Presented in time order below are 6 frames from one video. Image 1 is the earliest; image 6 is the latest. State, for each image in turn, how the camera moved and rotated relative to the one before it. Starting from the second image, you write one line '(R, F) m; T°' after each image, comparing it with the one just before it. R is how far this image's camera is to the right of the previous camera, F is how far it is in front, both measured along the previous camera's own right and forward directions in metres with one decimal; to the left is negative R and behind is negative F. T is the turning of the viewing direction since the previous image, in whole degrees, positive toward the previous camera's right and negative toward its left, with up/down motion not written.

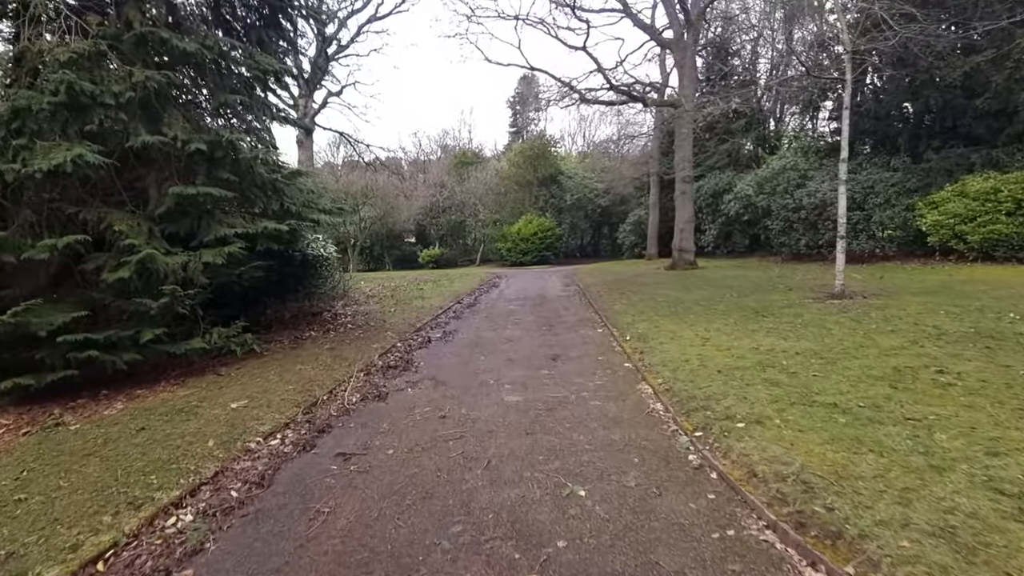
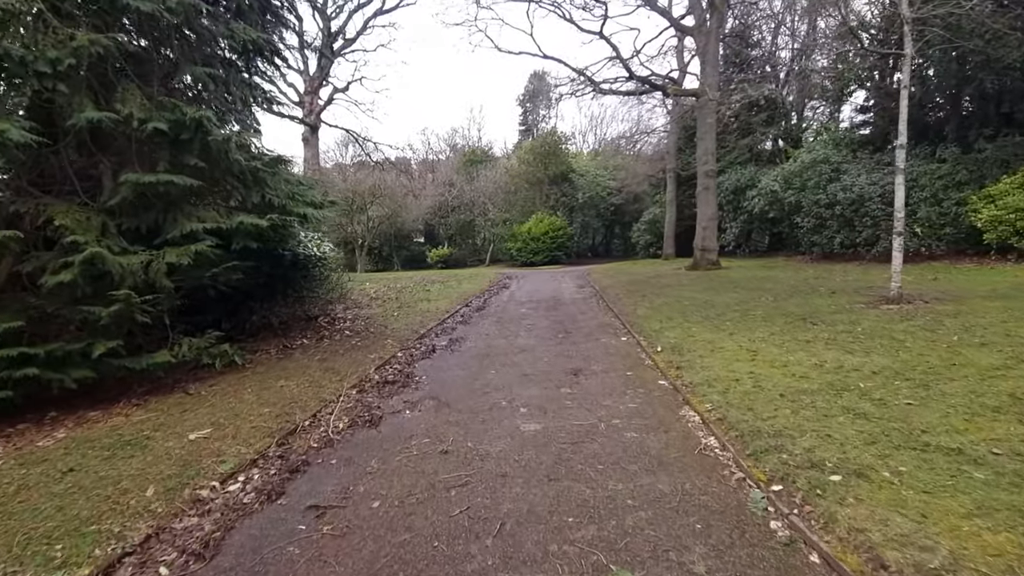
(-0.1, +0.9) m; -1°
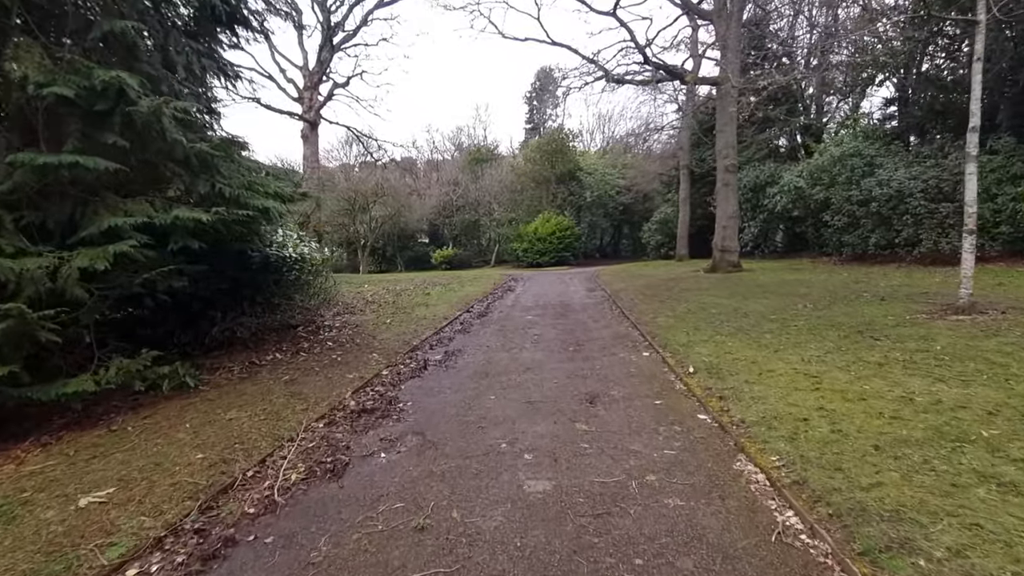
(0.0, +1.1) m; -1°
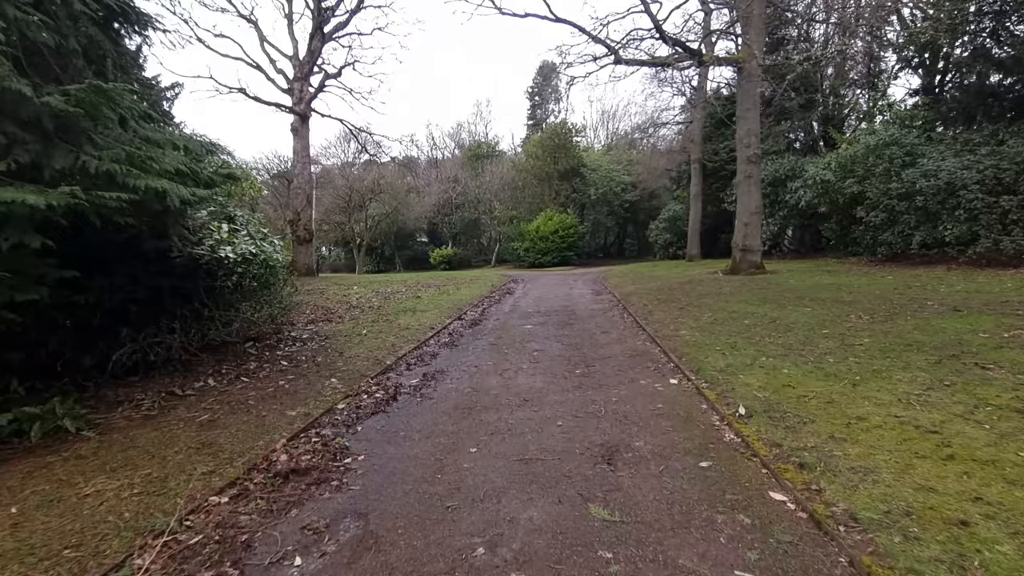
(+0.1, +1.4) m; 0°
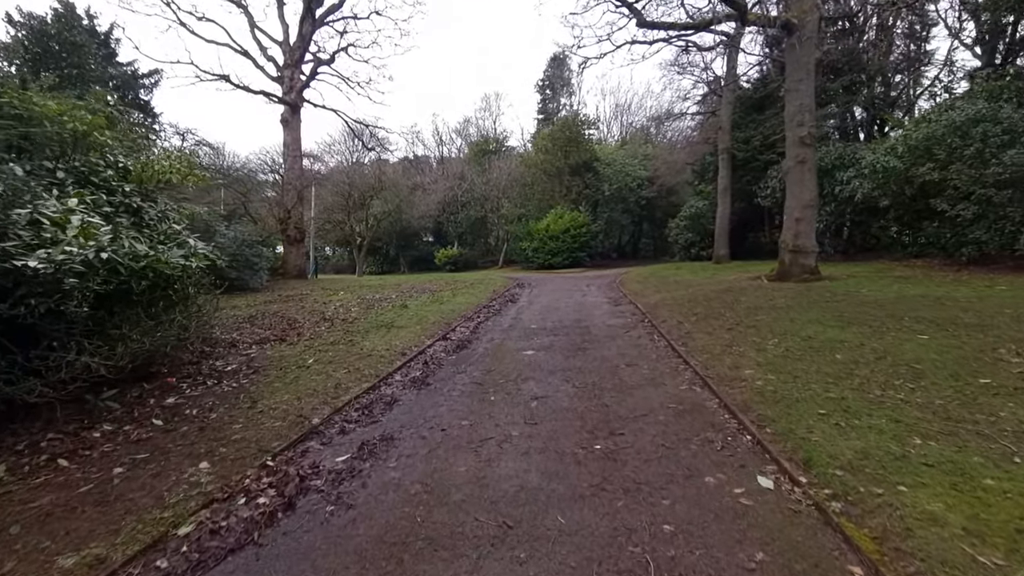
(+0.2, +2.2) m; -1°
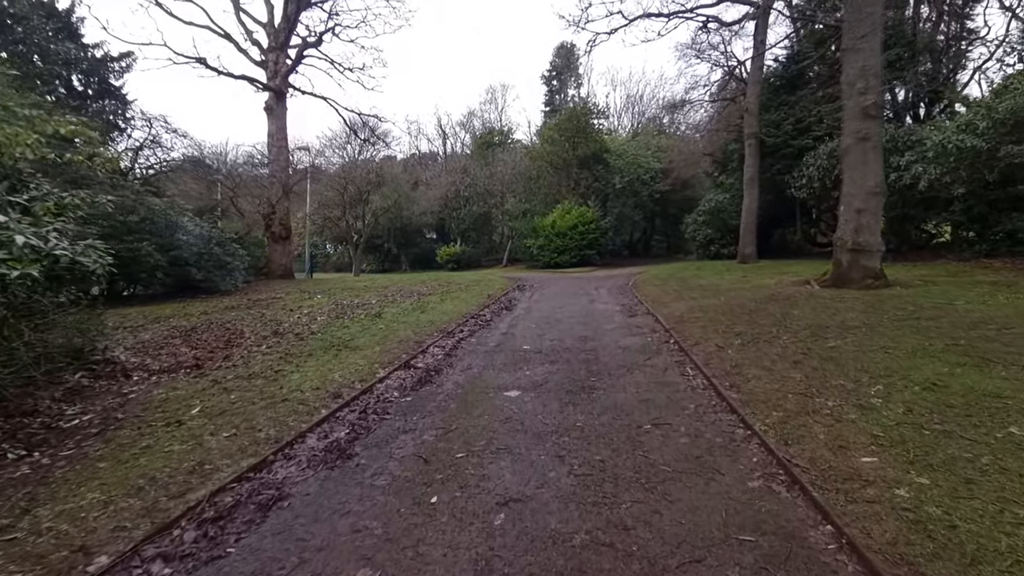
(+0.3, +2.0) m; -1°
